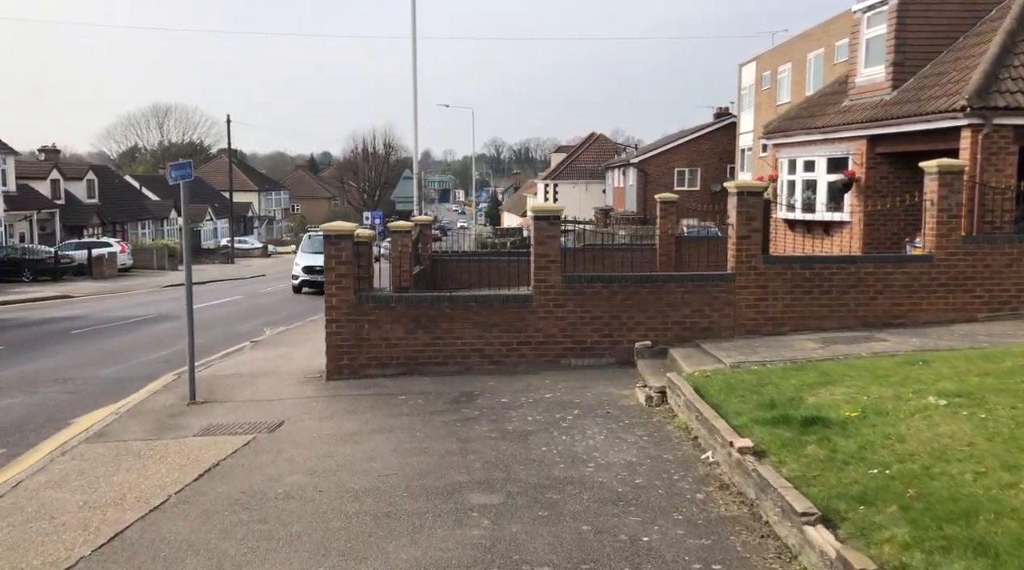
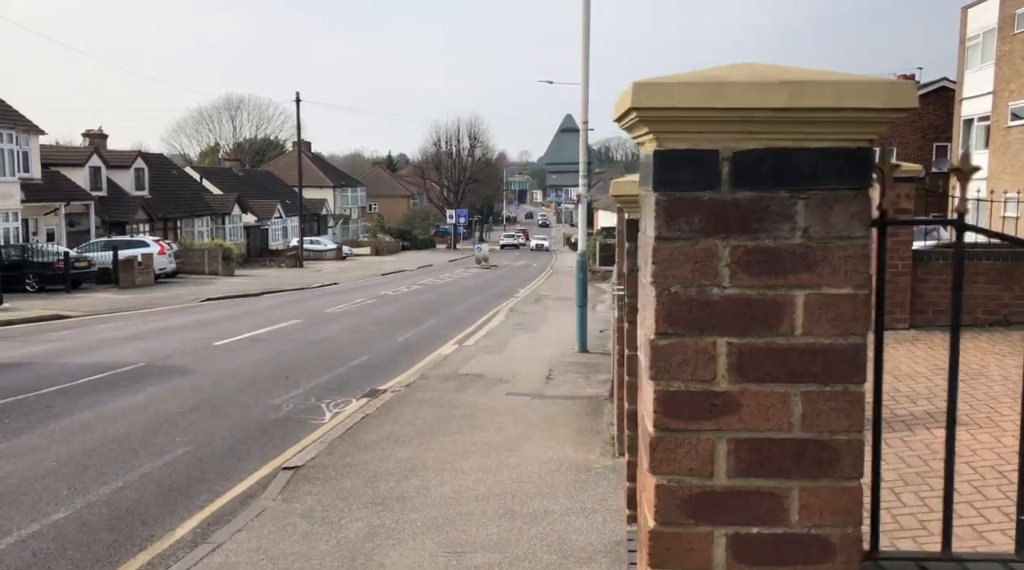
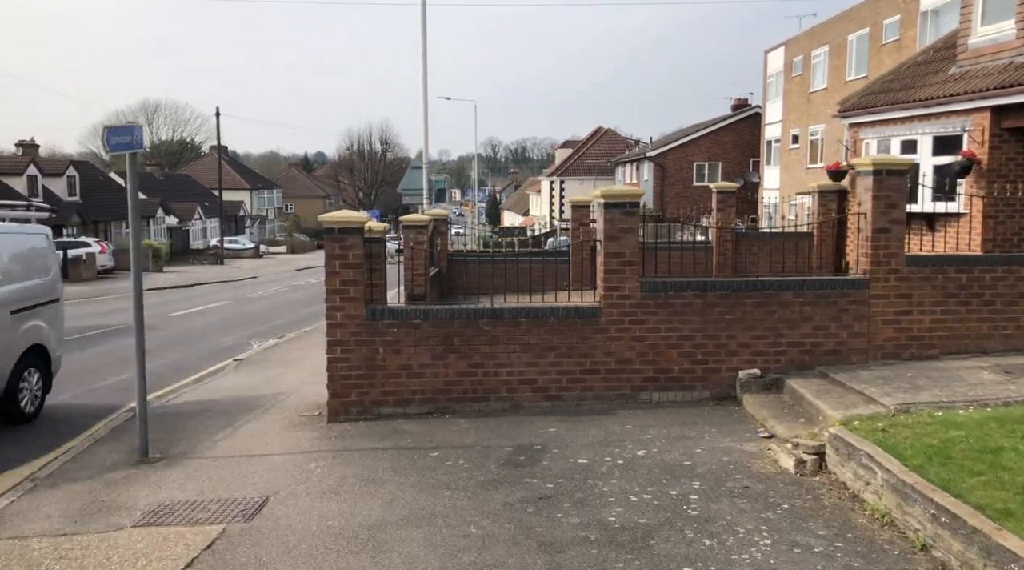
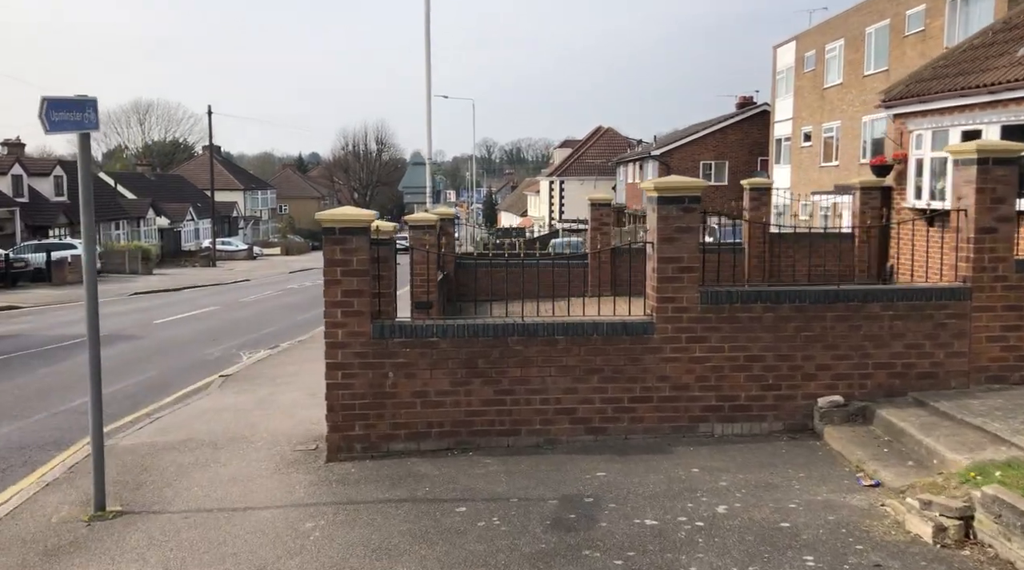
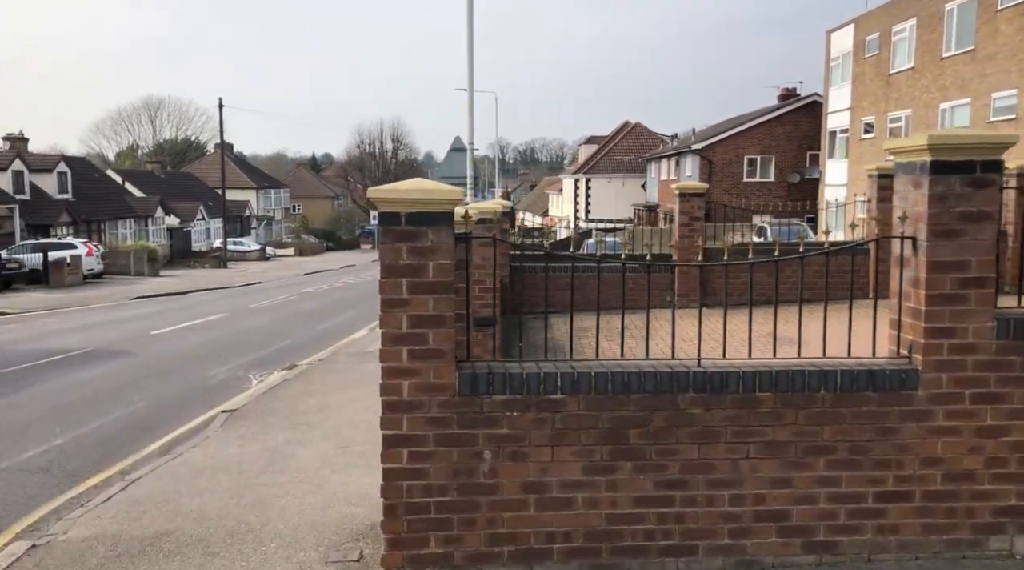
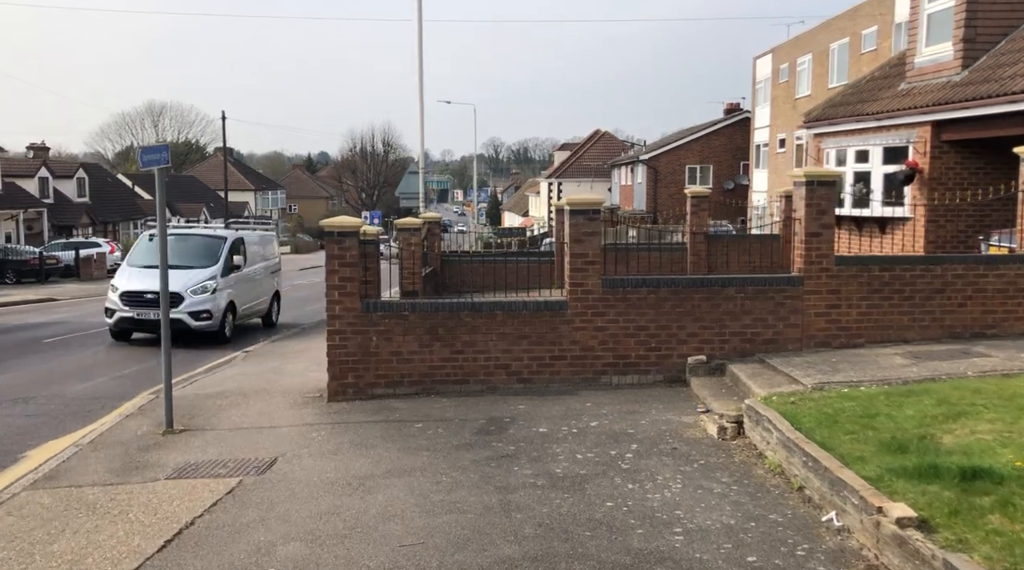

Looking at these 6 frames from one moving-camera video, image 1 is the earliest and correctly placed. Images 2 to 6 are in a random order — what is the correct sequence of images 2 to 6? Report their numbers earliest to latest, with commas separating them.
6, 3, 4, 5, 2
